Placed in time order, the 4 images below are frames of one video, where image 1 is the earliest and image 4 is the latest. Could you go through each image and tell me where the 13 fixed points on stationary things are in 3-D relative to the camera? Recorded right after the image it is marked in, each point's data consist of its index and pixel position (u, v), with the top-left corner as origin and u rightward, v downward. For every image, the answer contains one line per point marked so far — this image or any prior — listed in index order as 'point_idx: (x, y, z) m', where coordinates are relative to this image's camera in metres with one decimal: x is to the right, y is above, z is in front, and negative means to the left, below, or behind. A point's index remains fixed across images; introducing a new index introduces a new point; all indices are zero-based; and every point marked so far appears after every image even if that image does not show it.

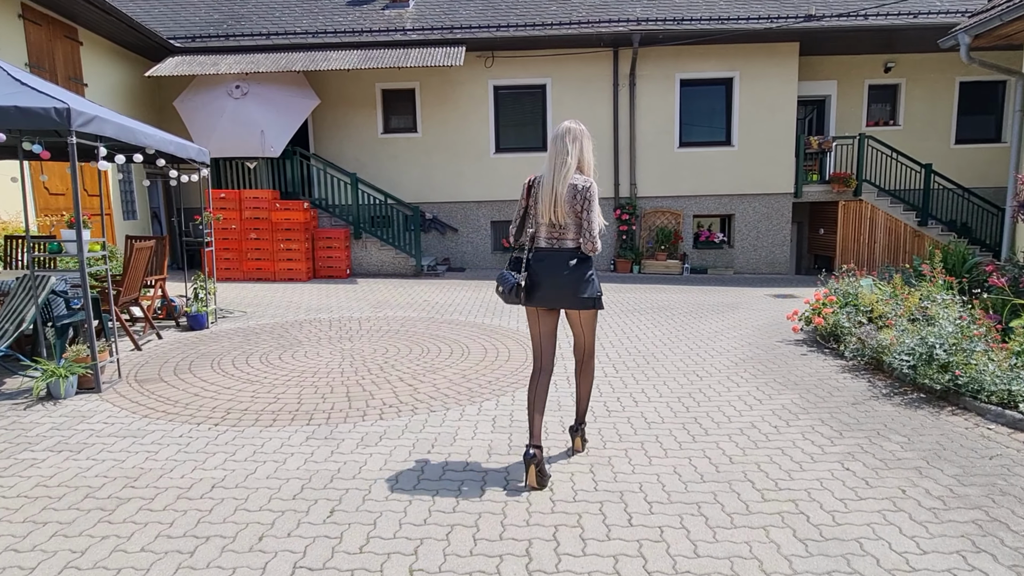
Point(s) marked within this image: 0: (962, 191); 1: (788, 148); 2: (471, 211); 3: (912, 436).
0: (+10.1, +2.2, +13.5) m
1: (+6.1, +3.1, +13.2) m
2: (-0.9, +1.7, +13.6) m
3: (+2.4, -0.9, +3.7) m
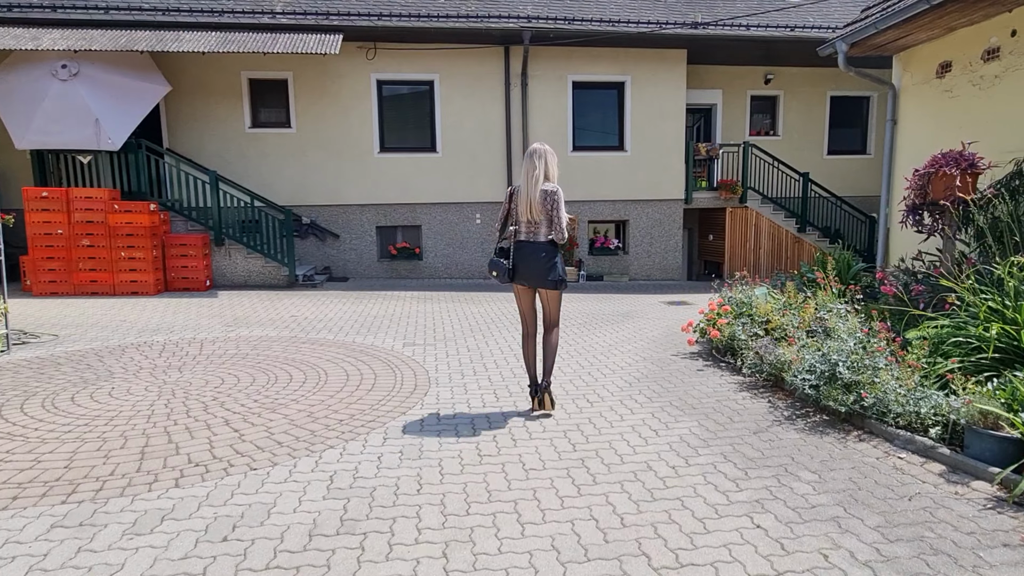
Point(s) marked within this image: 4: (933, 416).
0: (+7.6, +2.1, +14.1) m
1: (+3.7, +2.9, +13.3) m
2: (-3.3, +1.5, +12.5) m
3: (+1.6, -1.0, +3.2) m
4: (+2.4, -0.7, +3.4) m
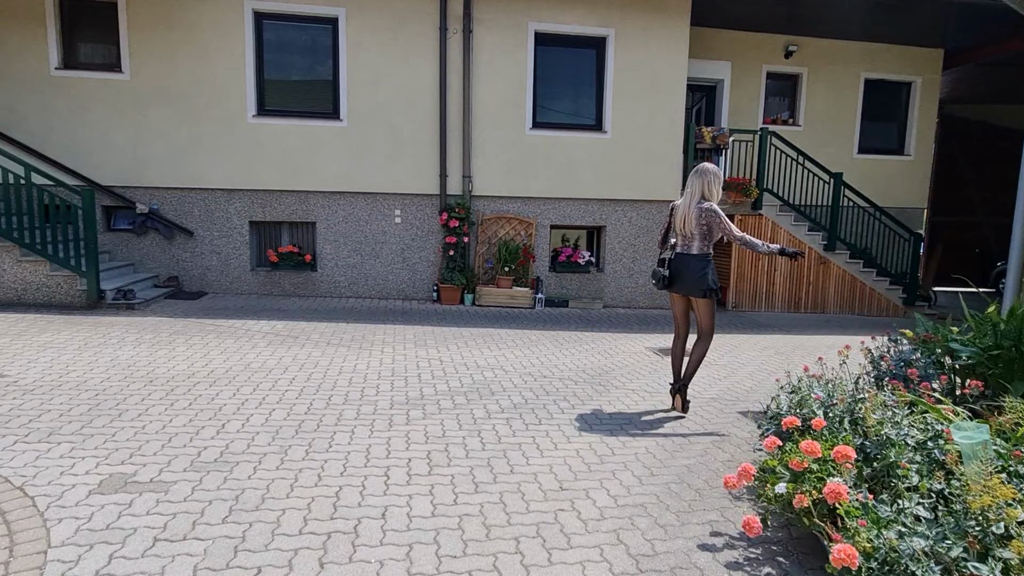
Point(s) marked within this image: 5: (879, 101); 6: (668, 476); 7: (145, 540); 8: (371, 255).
0: (+6.5, +1.4, +10.8) m
1: (+2.7, +2.4, +9.8) m
2: (-4.3, +1.2, +8.7) m
3: (+0.9, -1.4, -0.4) m
4: (+1.7, -1.2, -0.1) m
5: (+7.4, +3.8, +12.1) m
6: (+0.9, -1.0, +3.3) m
7: (-1.5, -1.0, +2.6) m
8: (-2.2, +0.5, +9.1) m
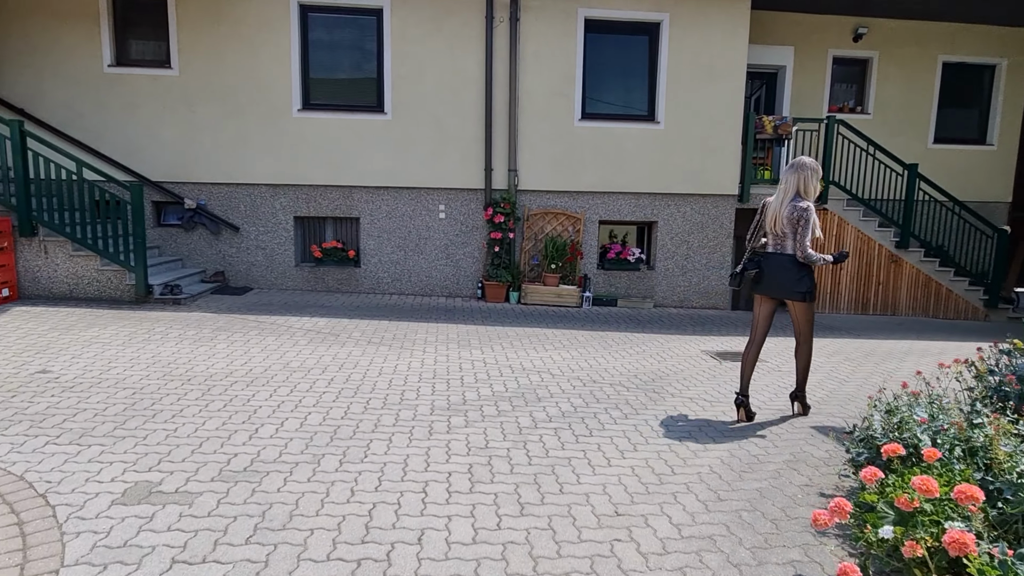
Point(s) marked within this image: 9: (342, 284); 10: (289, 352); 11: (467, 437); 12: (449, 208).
0: (+7.3, +1.4, +10.0) m
1: (+3.4, +2.4, +9.3) m
2: (-3.6, +1.3, +8.7) m
3: (+0.9, -1.4, -0.7) m
4: (+1.7, -1.2, -0.5) m
5: (+8.3, +3.8, +11.1) m
6: (+1.1, -1.0, +3.0) m
7: (-1.4, -1.0, +2.3) m
8: (-1.5, +0.6, +9.0) m
9: (-2.6, +0.1, +8.9) m
10: (-2.1, -0.6, +5.6) m
11: (-0.3, -0.9, +3.7) m
12: (-1.0, +1.2, +9.0) m
